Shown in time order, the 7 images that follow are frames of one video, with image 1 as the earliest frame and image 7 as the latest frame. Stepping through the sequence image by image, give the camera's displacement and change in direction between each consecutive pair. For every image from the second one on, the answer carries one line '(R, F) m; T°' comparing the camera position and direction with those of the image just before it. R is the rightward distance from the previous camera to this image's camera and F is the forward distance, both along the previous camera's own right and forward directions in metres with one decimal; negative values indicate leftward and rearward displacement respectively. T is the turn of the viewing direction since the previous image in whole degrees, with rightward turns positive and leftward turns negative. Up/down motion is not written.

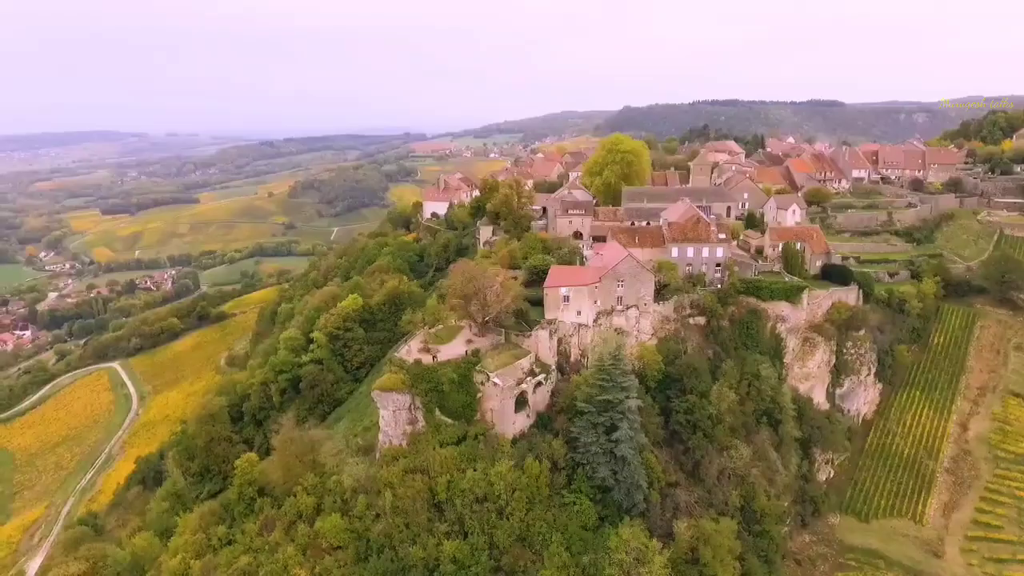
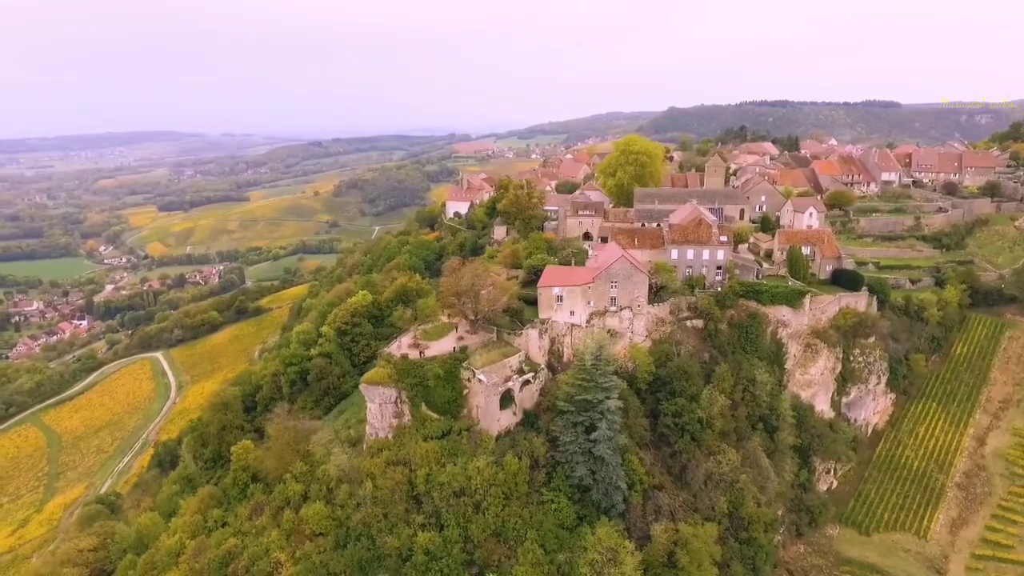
(+2.6, -0.2) m; -4°
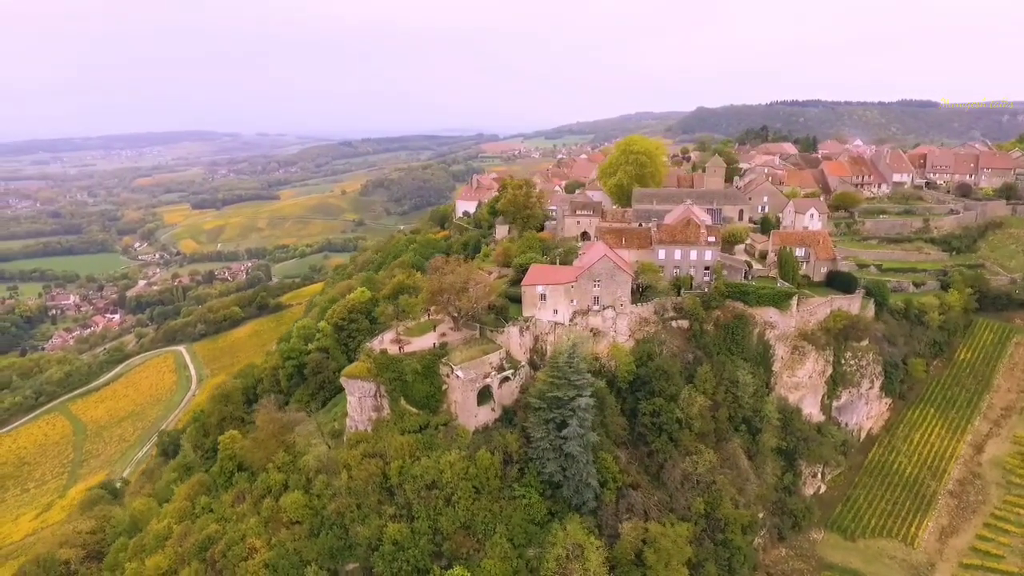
(+2.4, -0.3) m; -2°
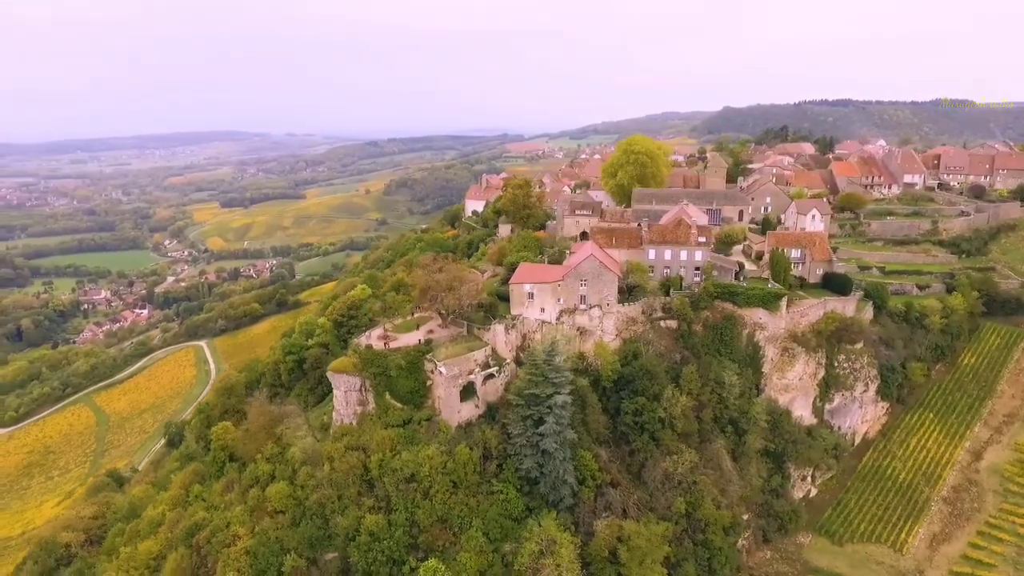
(+2.0, -0.3) m; -2°
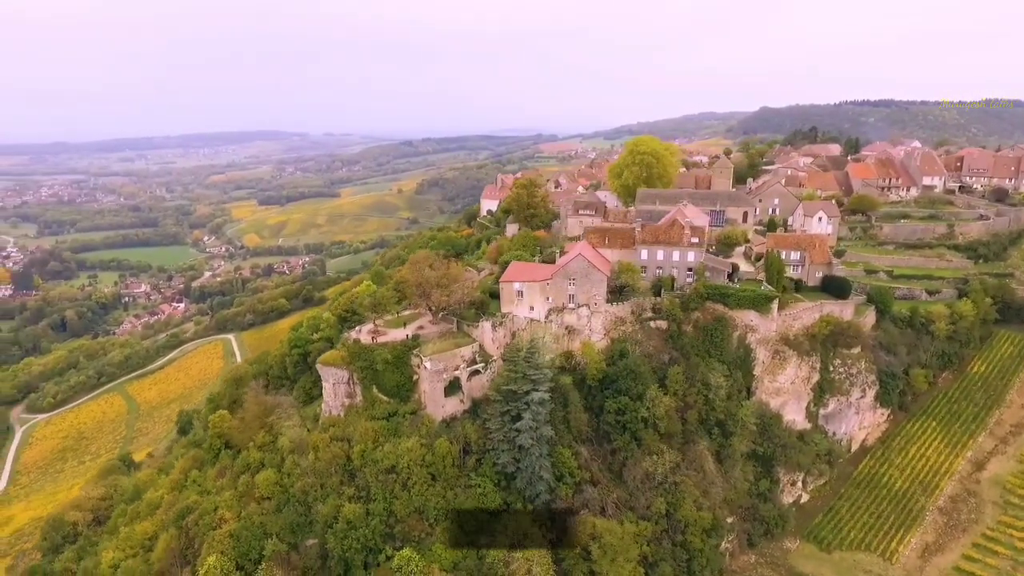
(+2.4, -0.4) m; -3°
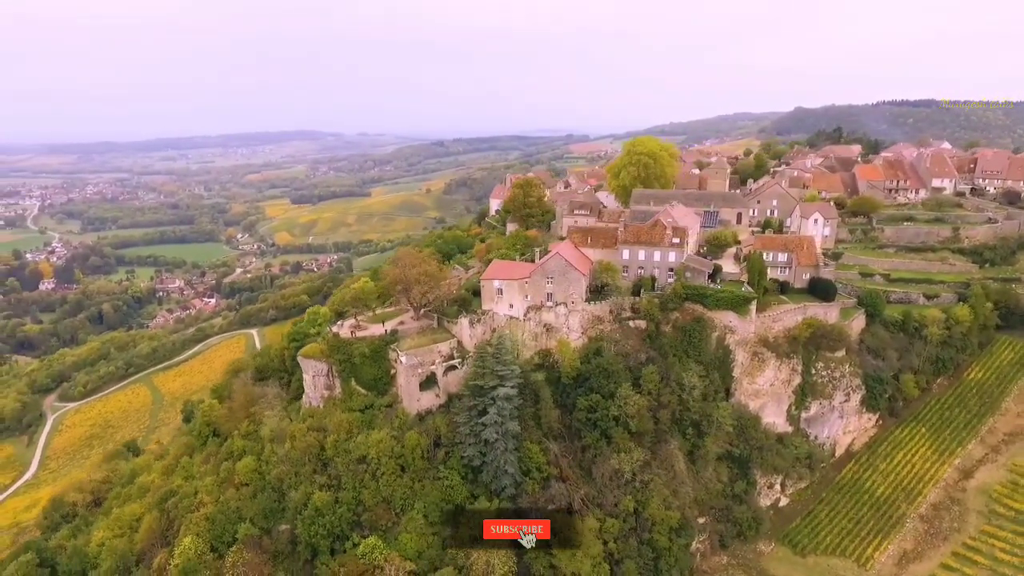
(+2.9, -0.5) m; -3°
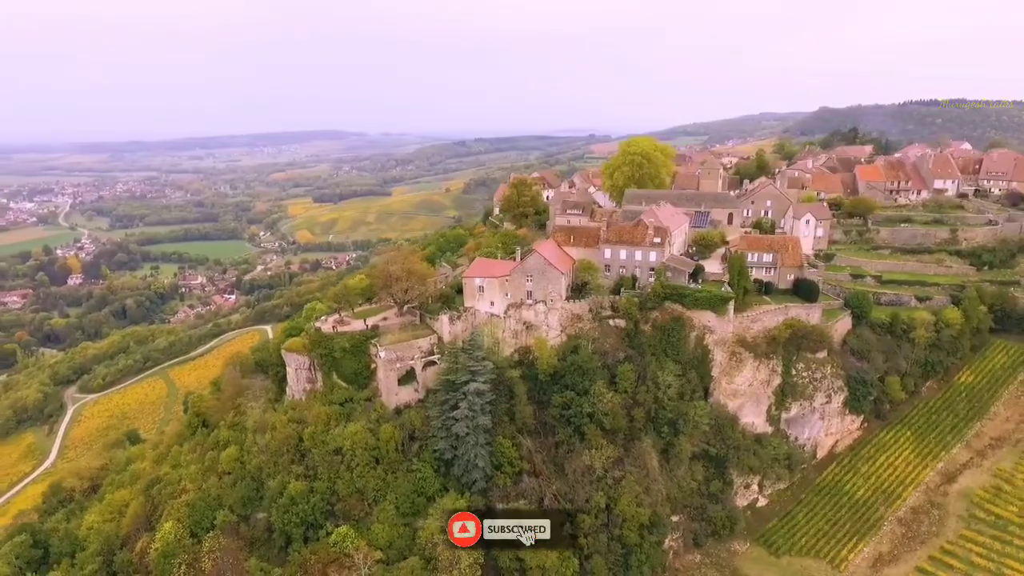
(+2.3, -0.5) m; -2°
